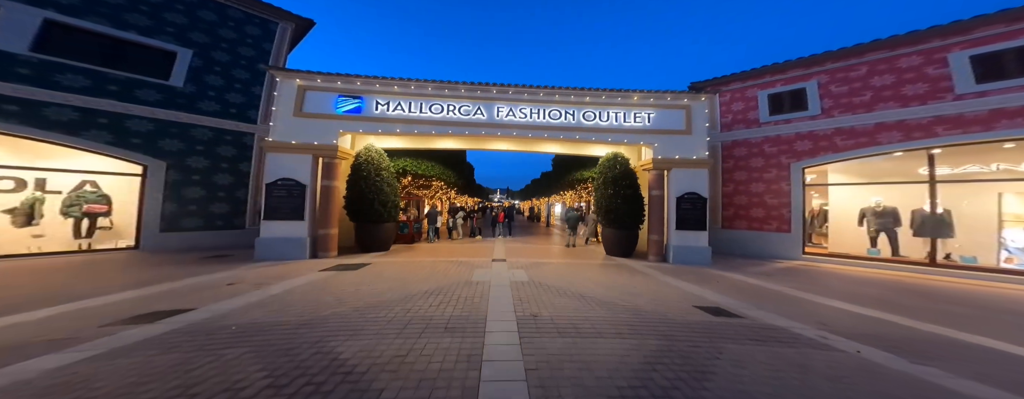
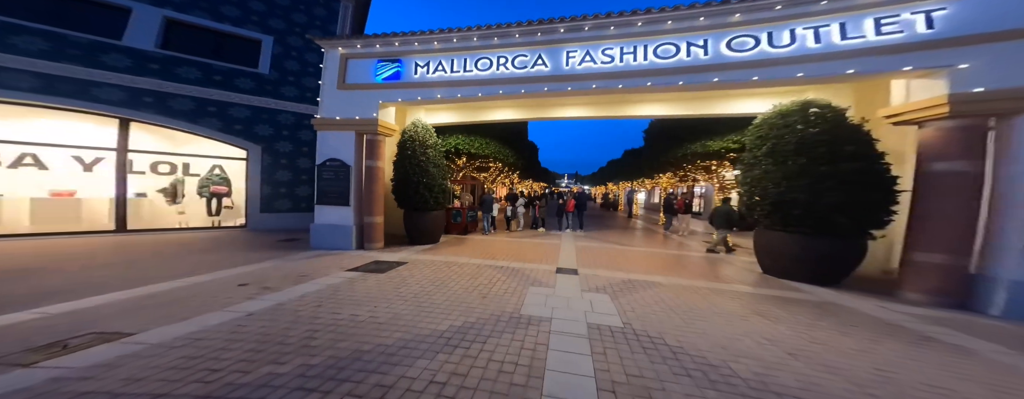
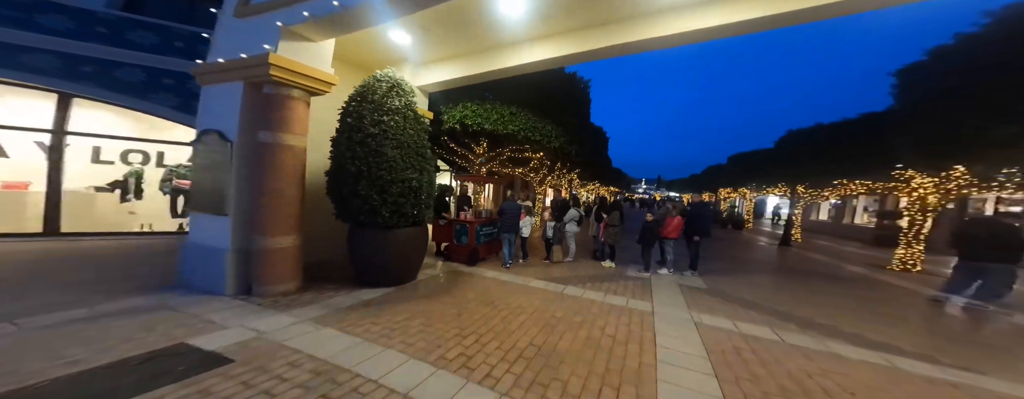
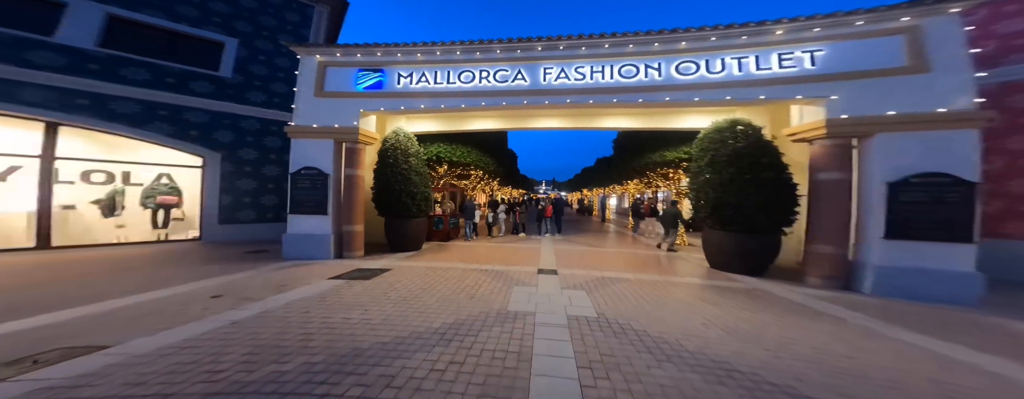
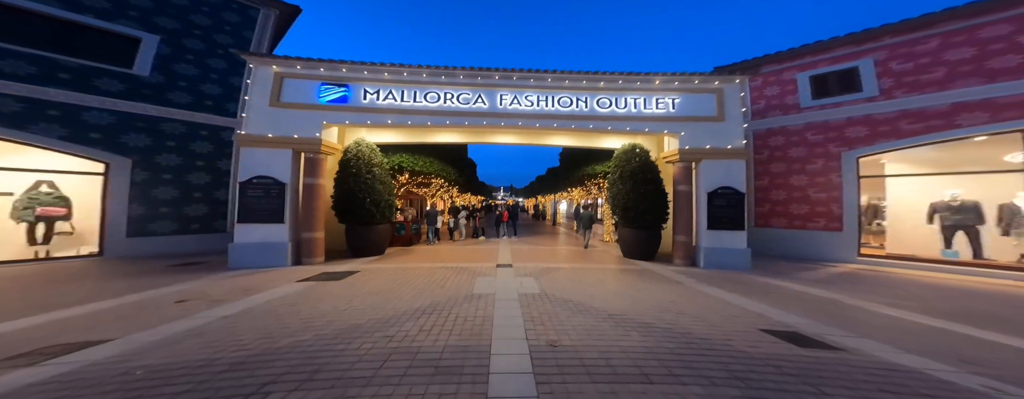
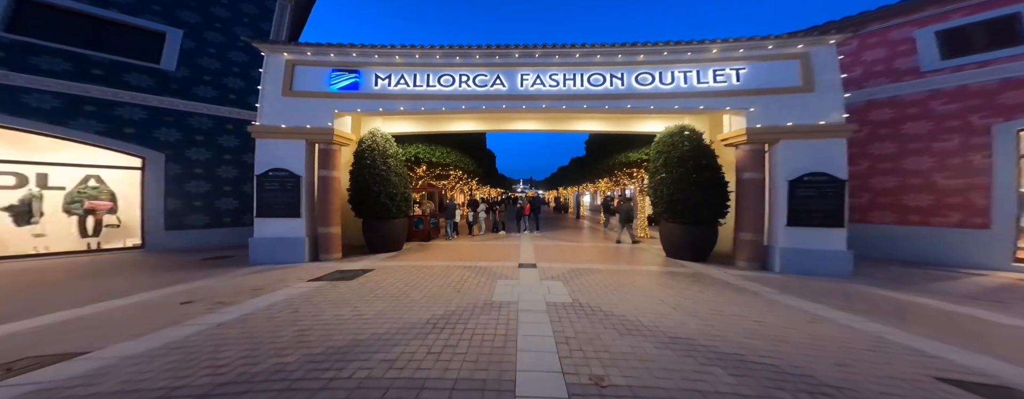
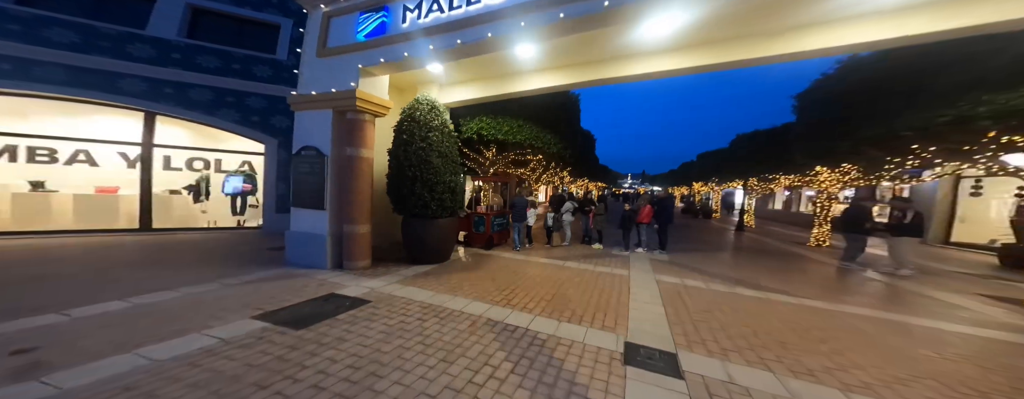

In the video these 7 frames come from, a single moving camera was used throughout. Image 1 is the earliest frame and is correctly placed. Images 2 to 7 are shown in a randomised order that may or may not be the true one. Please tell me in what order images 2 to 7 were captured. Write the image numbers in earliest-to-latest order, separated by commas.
5, 6, 4, 2, 7, 3
